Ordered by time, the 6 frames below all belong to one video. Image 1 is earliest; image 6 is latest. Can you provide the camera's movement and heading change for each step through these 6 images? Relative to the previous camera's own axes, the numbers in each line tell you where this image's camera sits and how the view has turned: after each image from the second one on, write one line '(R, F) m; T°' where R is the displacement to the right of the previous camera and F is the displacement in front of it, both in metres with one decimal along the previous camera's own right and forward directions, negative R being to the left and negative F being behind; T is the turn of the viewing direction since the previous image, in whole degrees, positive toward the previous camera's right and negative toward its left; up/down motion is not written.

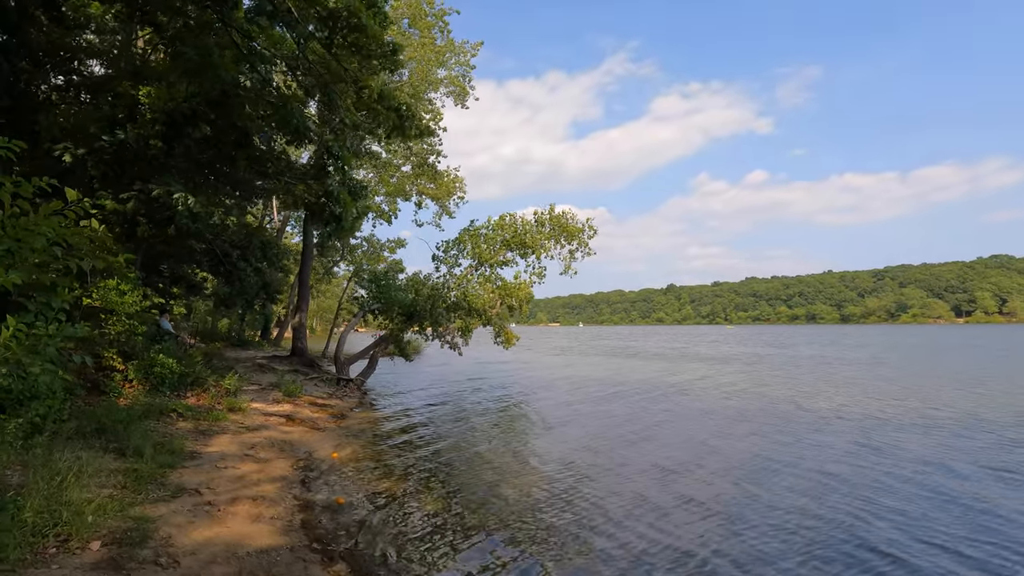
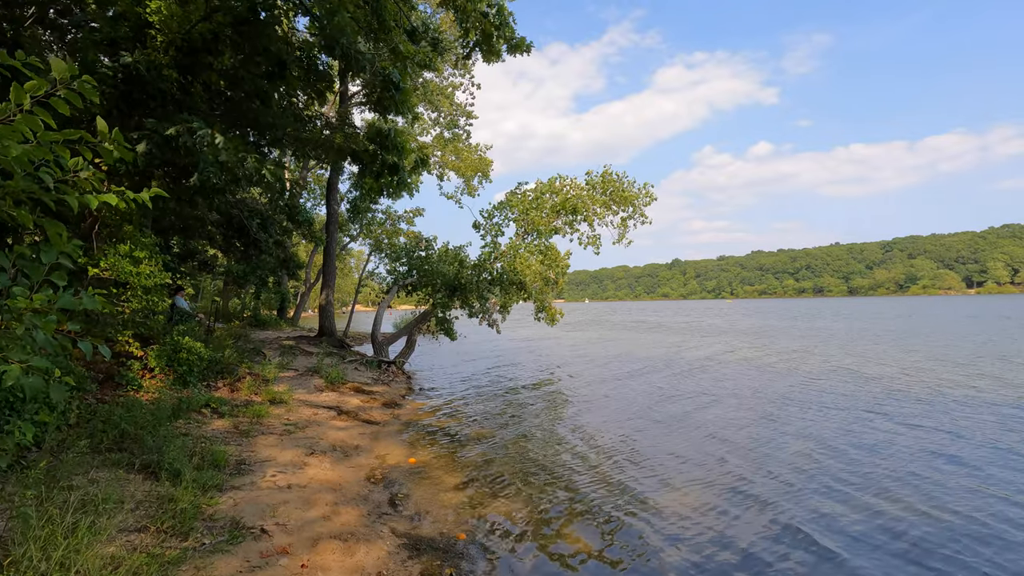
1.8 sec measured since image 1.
(-1.5, +1.9) m; 0°
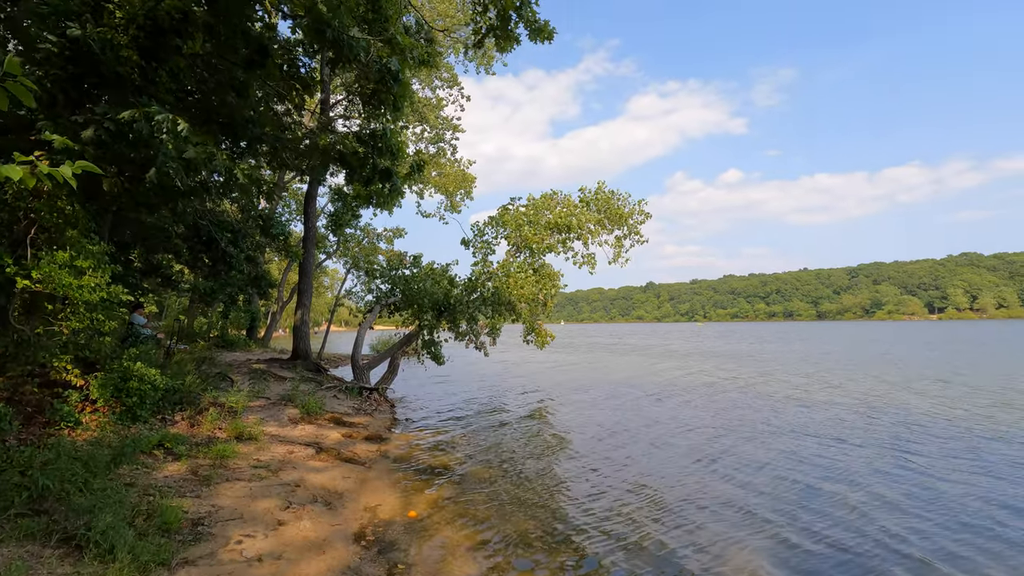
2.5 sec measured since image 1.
(-0.5, +1.0) m; +3°
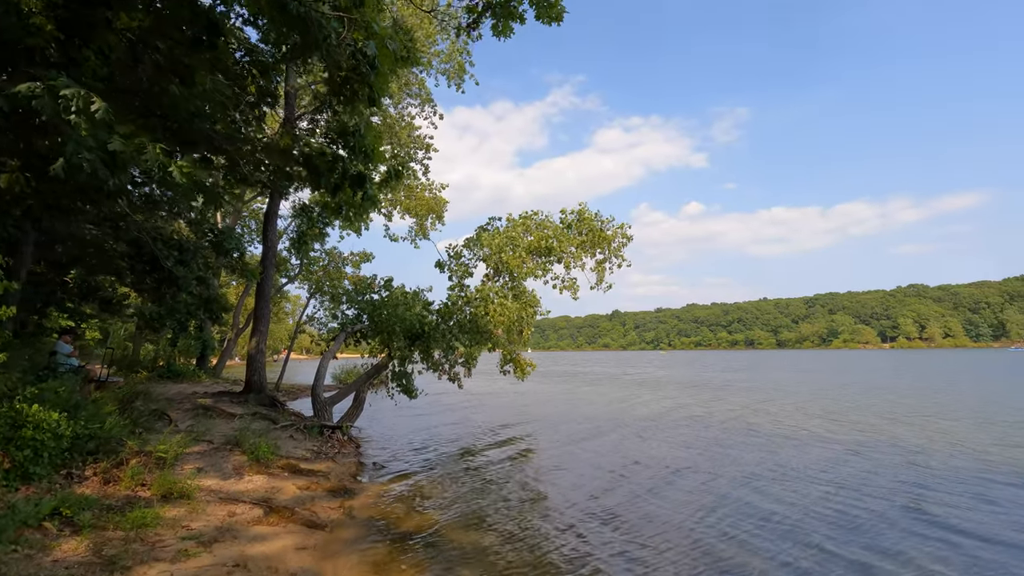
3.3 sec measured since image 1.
(-0.3, +1.1) m; +4°
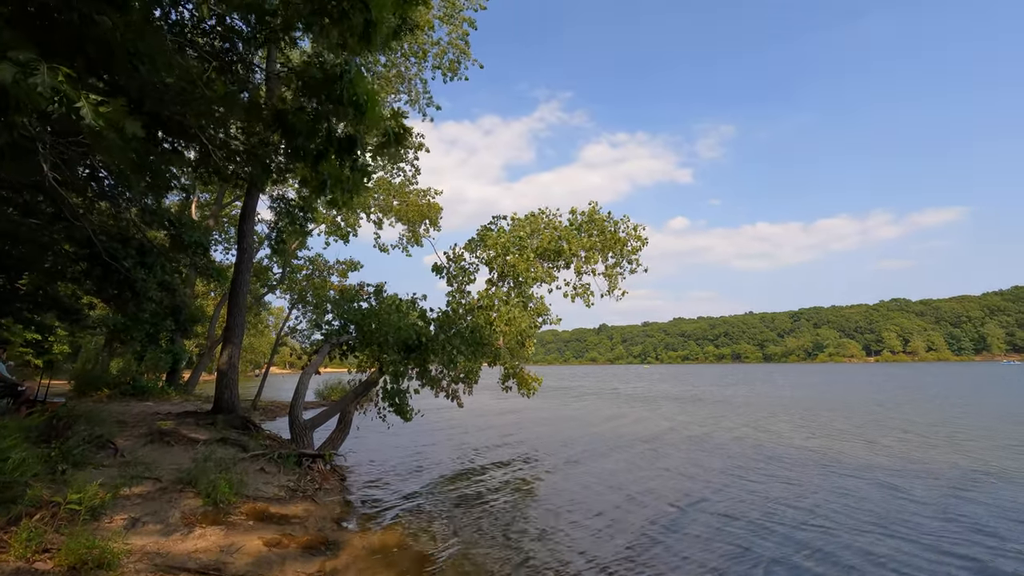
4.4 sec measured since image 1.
(-0.5, +1.6) m; +1°
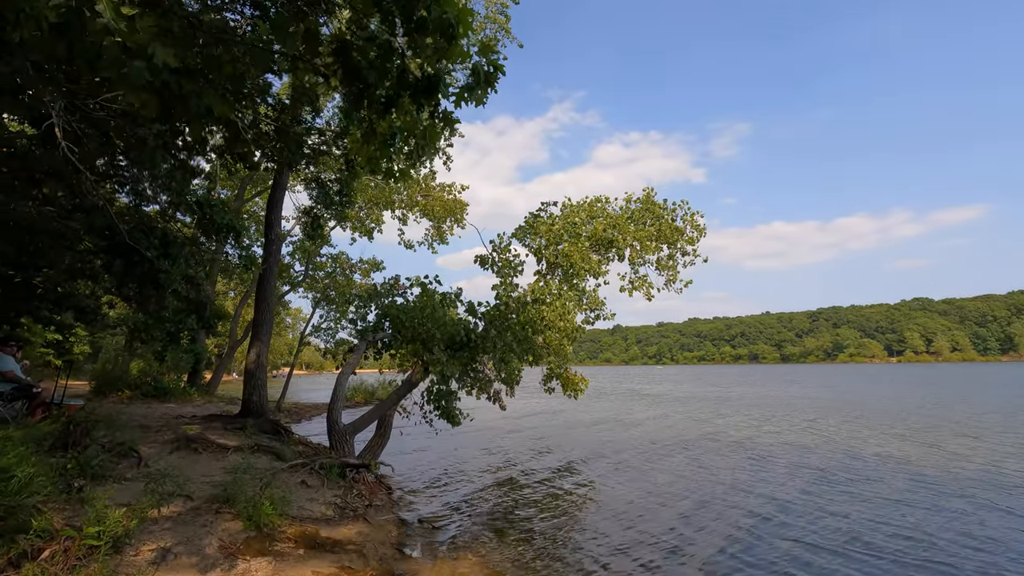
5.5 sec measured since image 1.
(-0.9, +1.1) m; -1°
